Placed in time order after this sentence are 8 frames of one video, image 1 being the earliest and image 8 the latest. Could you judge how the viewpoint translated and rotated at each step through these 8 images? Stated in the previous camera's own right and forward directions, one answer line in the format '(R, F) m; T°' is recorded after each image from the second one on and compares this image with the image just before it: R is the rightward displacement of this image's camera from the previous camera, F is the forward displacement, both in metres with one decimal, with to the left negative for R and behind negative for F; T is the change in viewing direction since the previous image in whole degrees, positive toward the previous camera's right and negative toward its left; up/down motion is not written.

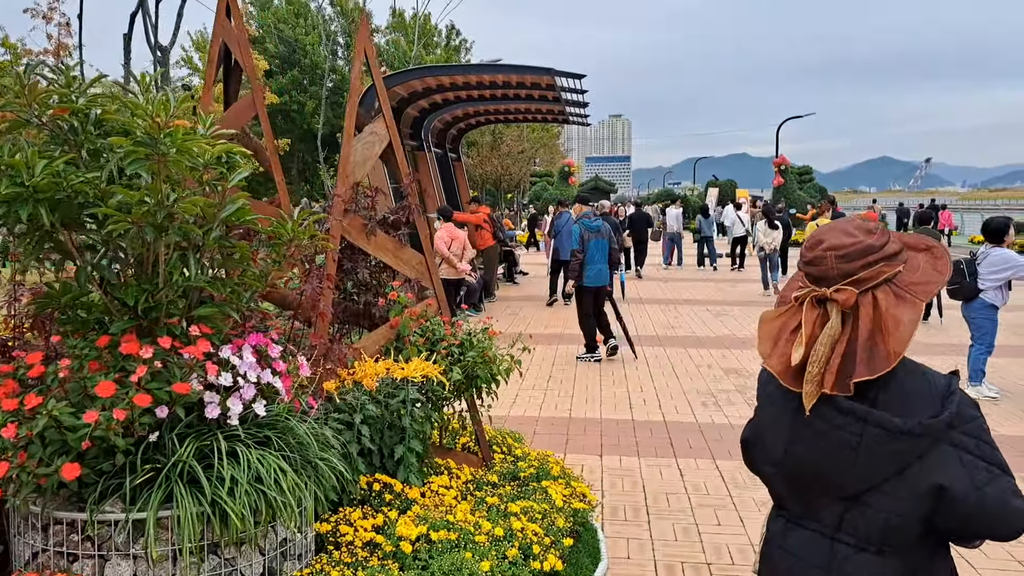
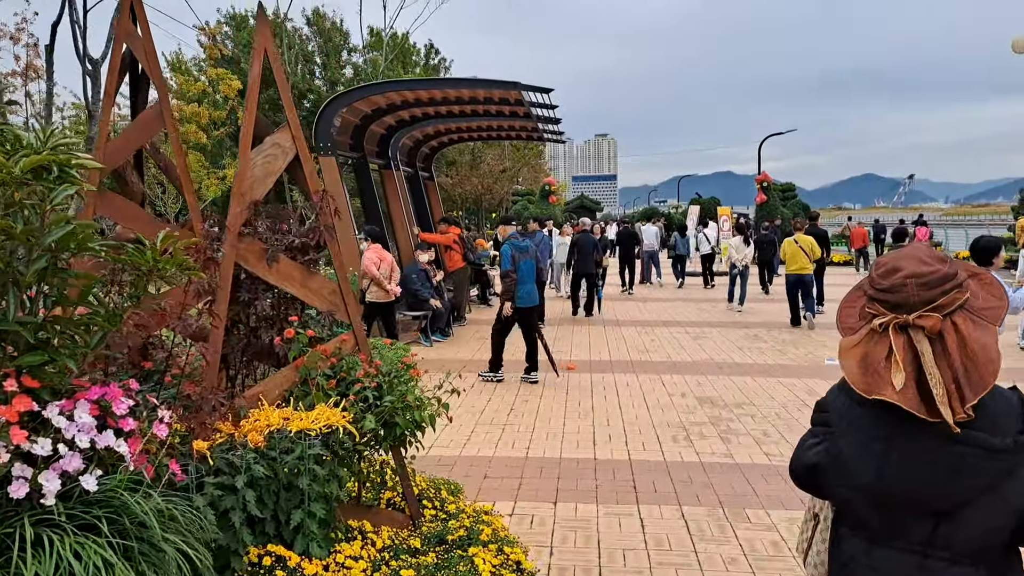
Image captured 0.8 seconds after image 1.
(+0.3, +0.5) m; +1°
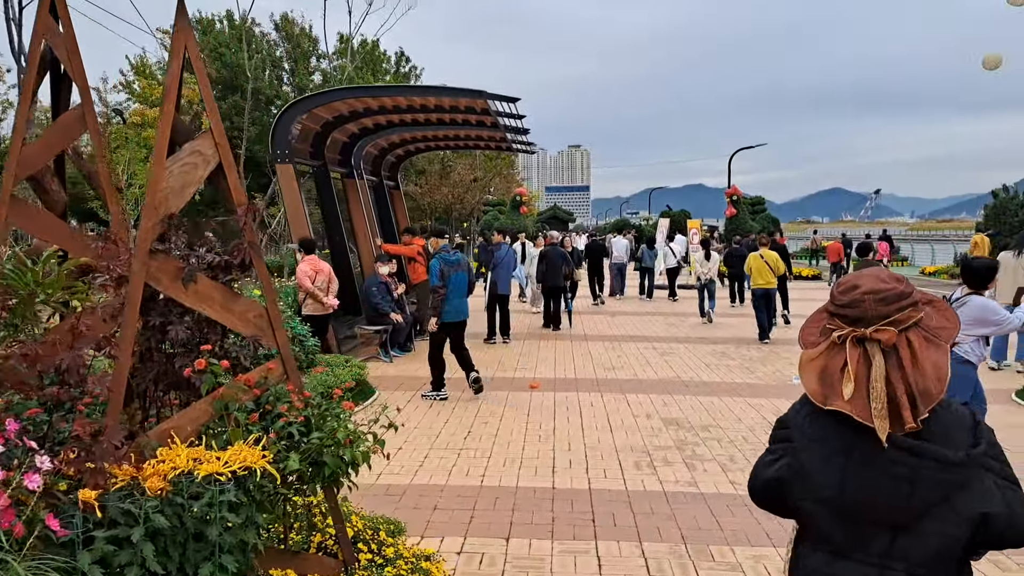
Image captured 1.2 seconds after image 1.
(+0.1, +0.3) m; +2°
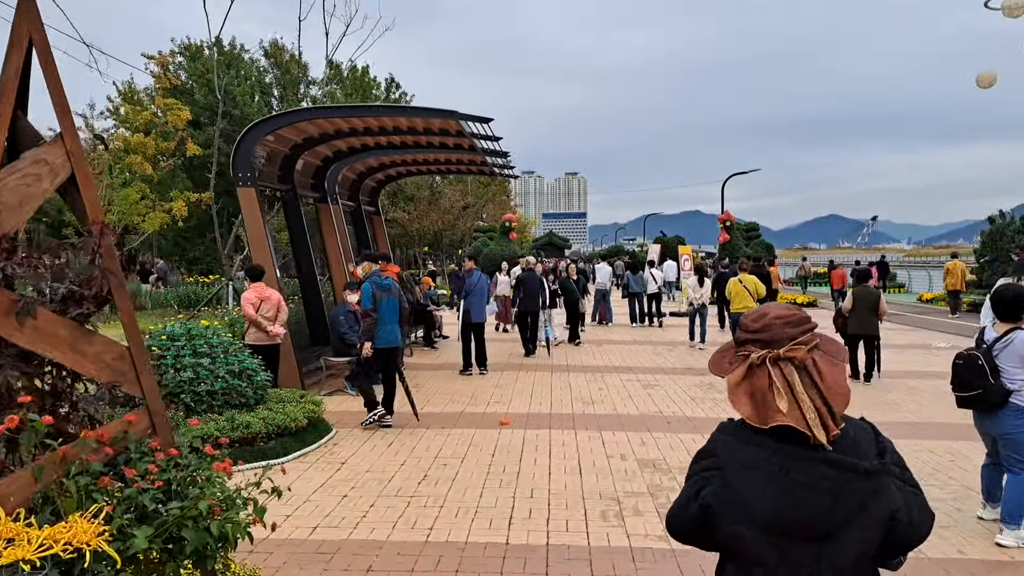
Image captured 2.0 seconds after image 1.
(+0.3, +0.5) m; 0°
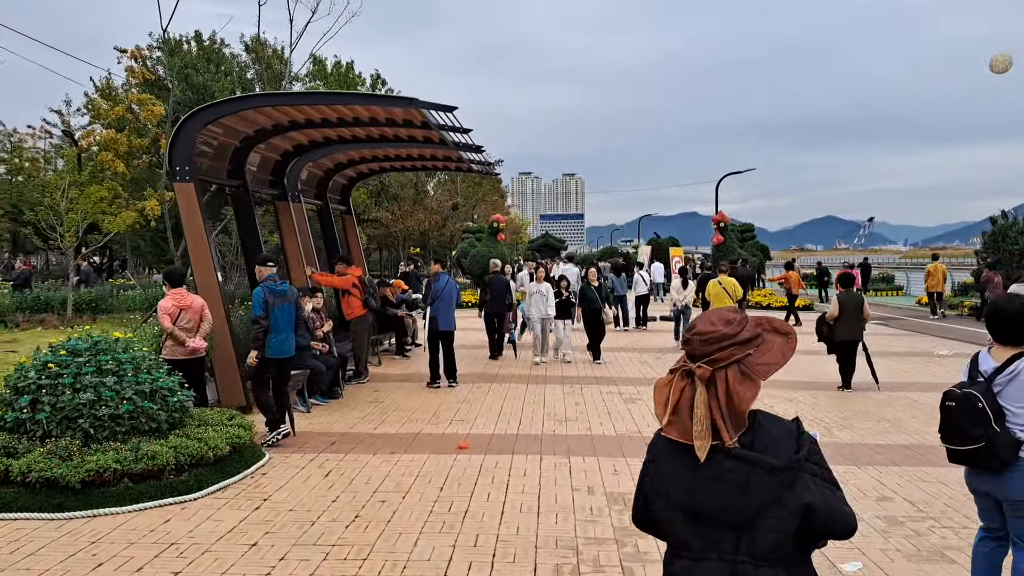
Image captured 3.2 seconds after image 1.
(+0.3, +0.8) m; 0°
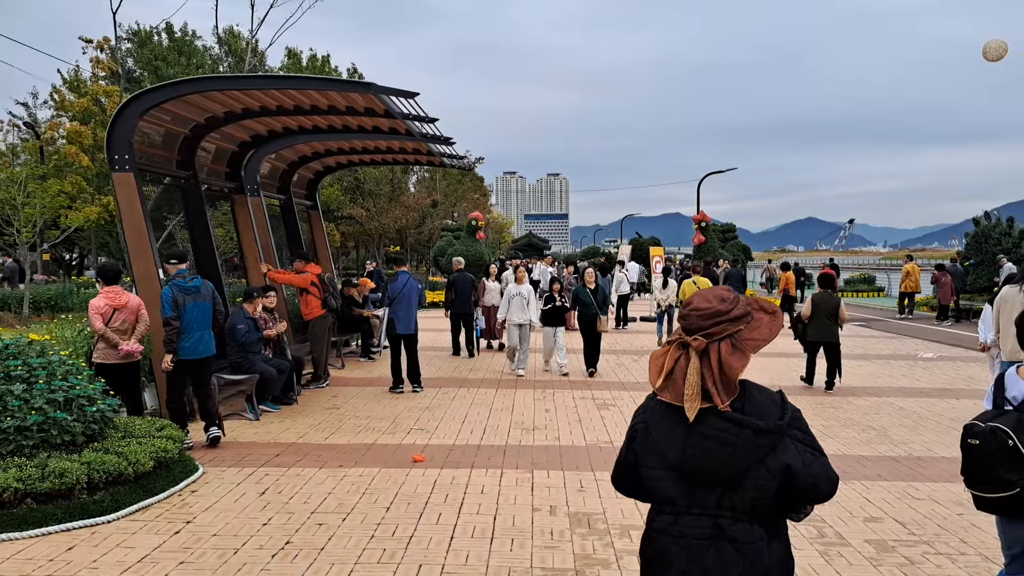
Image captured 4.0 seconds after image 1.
(+0.2, +0.5) m; +1°
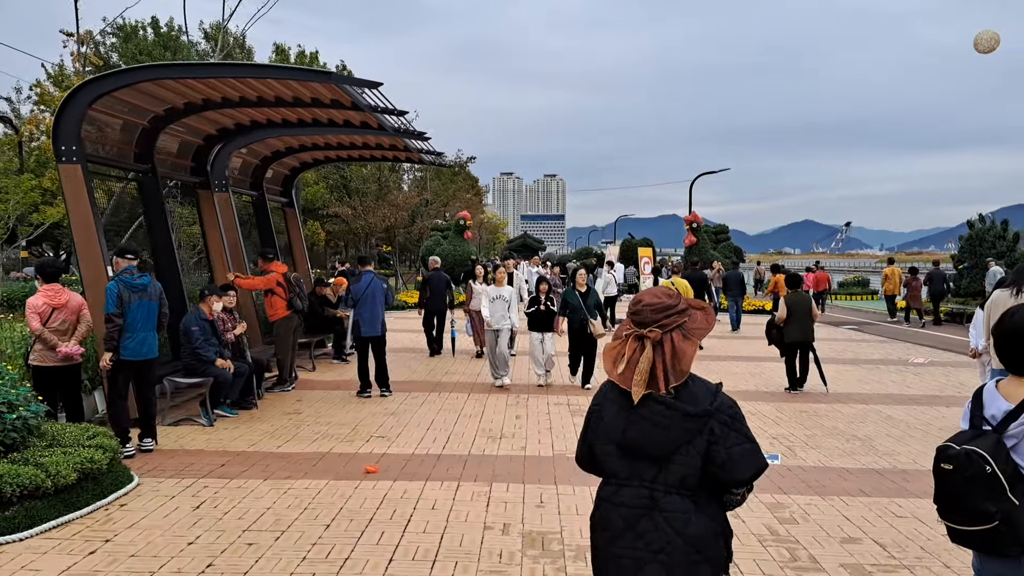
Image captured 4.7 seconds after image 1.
(+0.3, +0.4) m; 0°
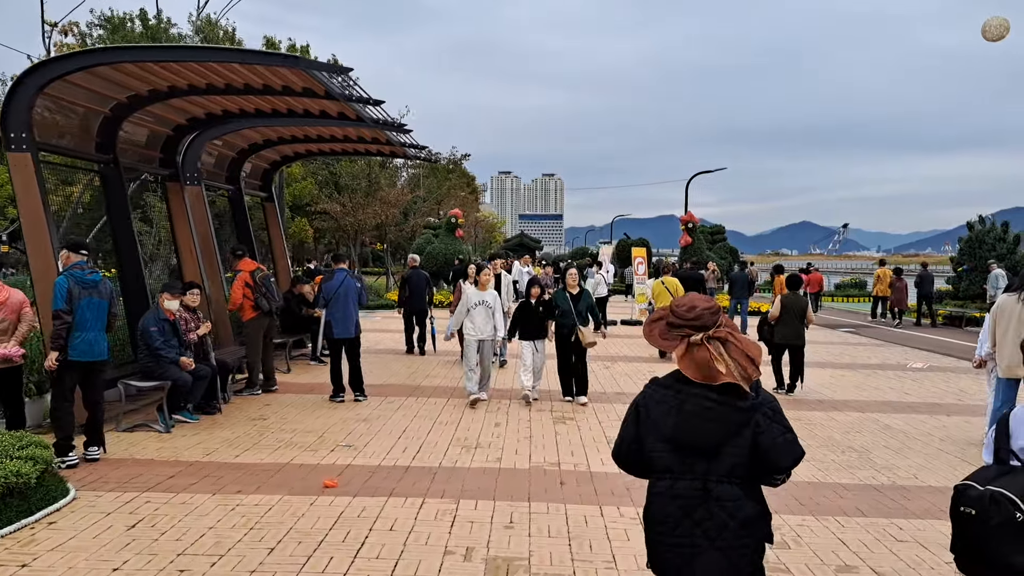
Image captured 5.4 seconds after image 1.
(+0.2, +0.4) m; 0°
